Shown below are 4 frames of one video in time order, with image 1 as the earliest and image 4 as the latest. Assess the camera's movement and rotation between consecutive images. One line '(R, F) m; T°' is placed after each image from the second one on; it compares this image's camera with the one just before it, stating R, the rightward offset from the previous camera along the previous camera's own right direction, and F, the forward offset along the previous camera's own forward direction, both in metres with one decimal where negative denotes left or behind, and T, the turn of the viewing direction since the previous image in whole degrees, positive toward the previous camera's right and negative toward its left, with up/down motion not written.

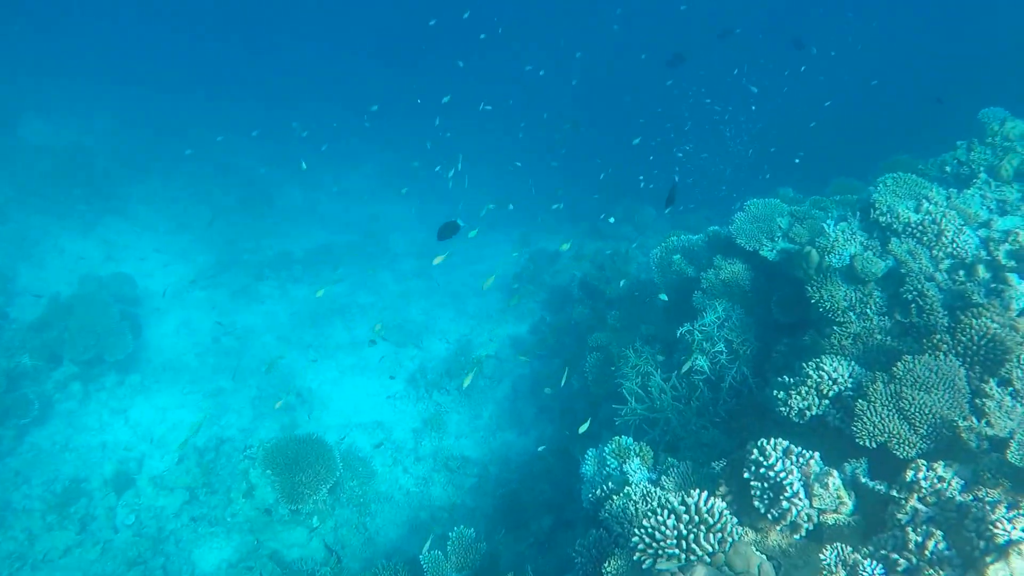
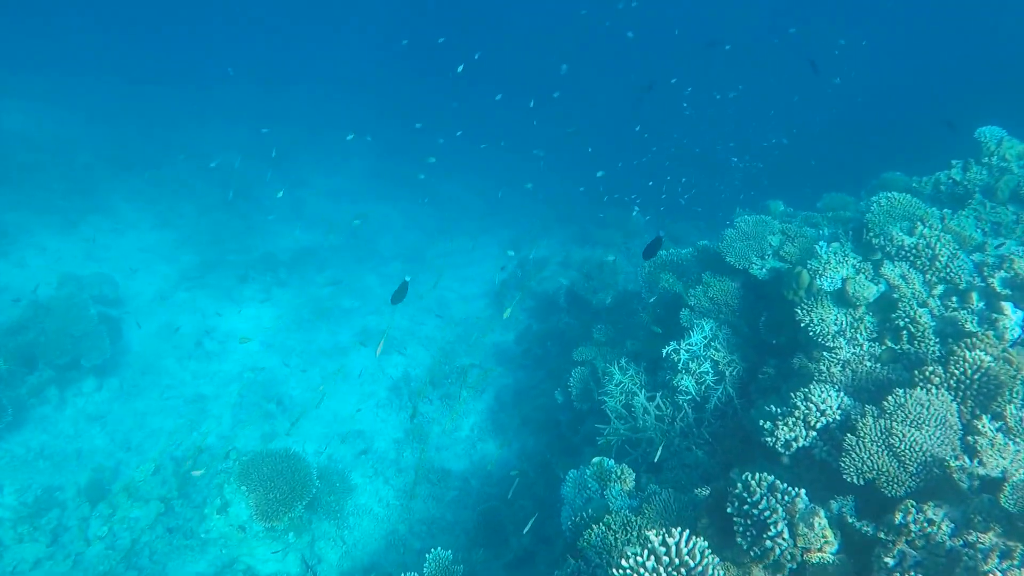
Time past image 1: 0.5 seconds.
(+1.5, +0.4) m; -12°
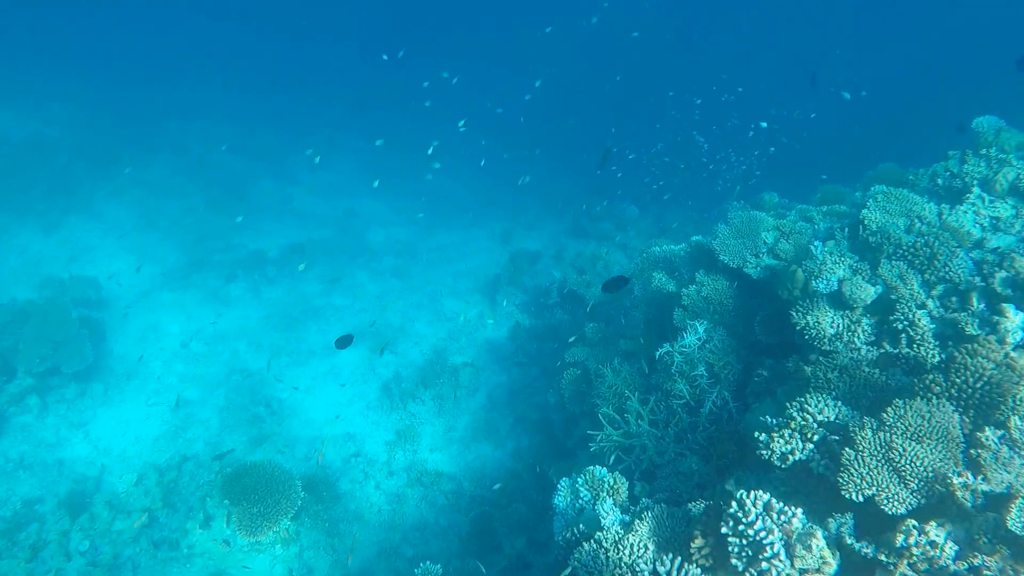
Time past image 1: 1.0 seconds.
(+0.3, +0.3) m; -1°
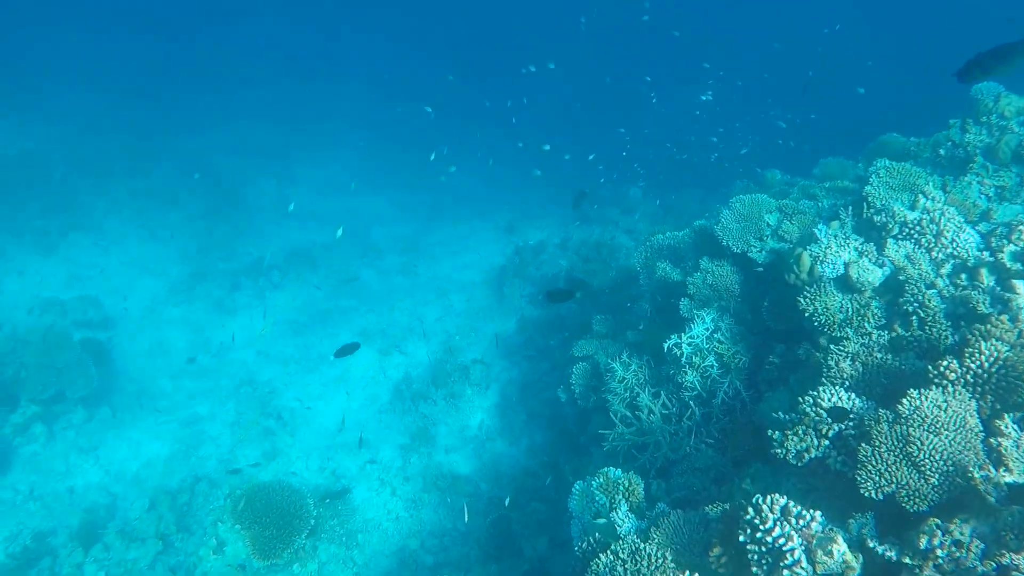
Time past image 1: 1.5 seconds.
(+0.2, +0.2) m; -1°
